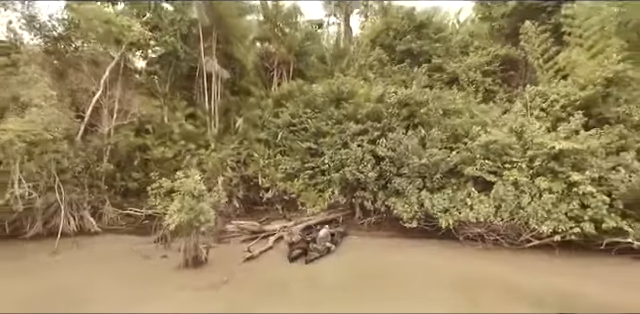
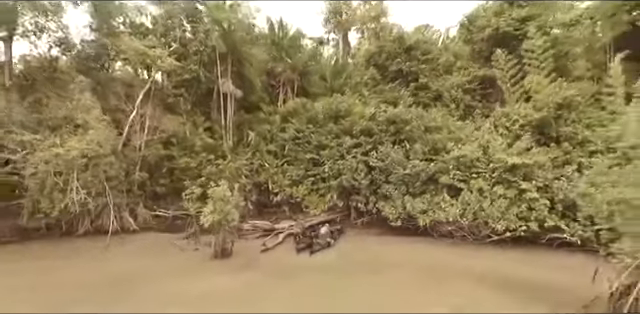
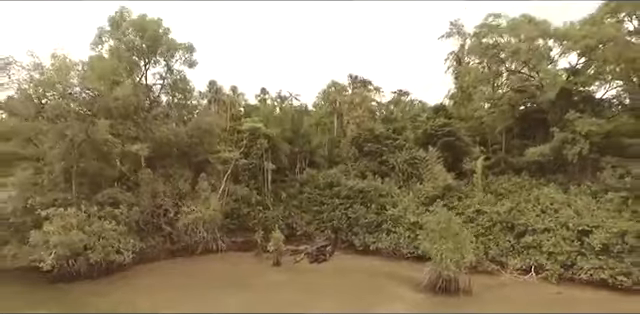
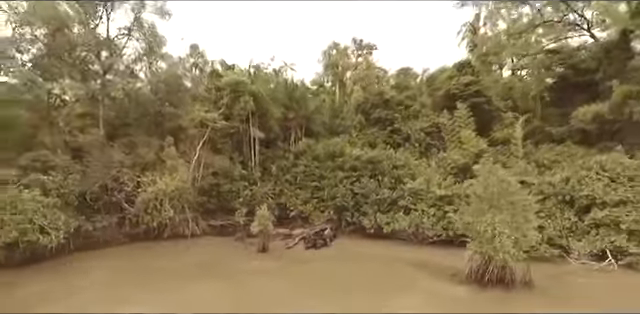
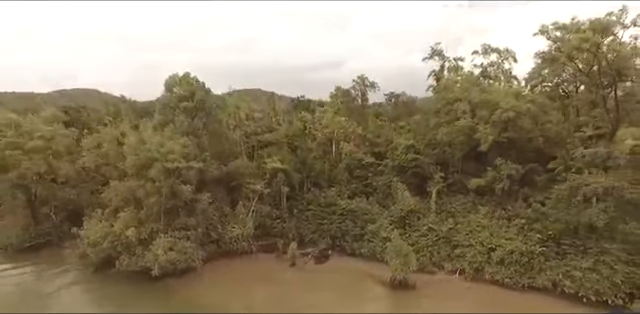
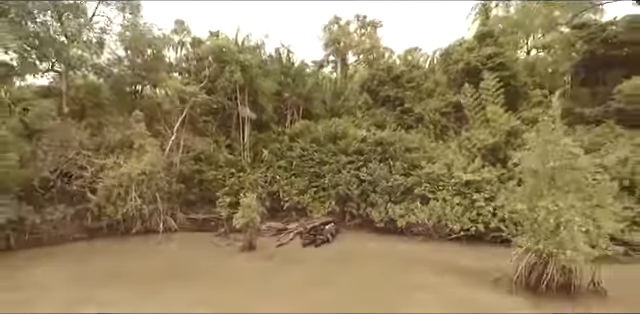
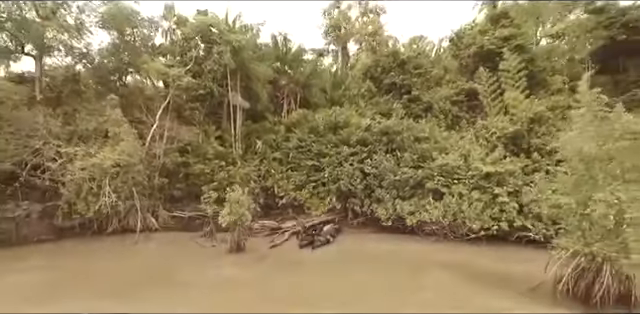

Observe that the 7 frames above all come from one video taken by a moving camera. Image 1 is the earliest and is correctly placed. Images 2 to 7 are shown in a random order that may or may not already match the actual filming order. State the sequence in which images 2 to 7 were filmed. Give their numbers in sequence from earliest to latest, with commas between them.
2, 7, 6, 4, 3, 5
